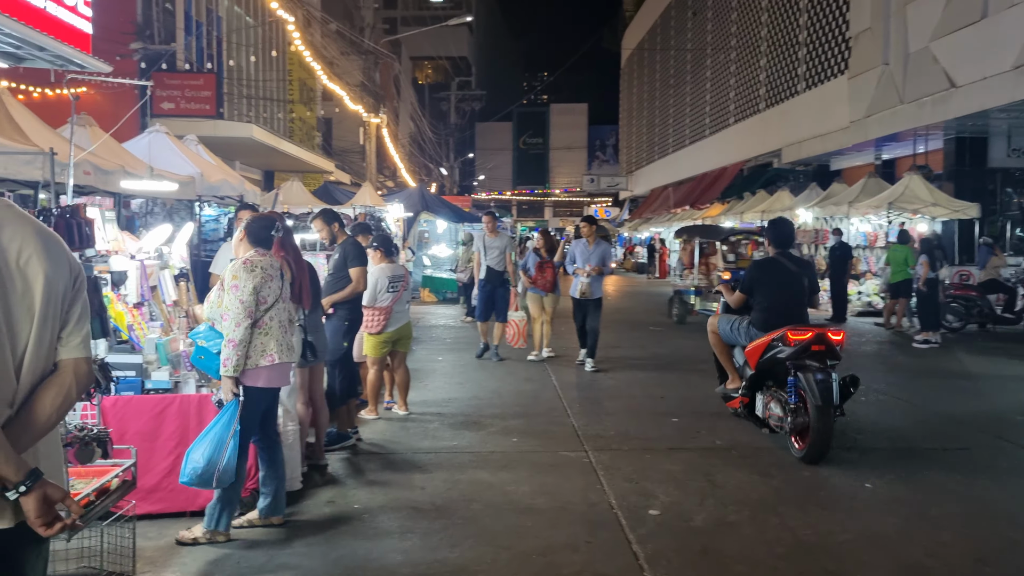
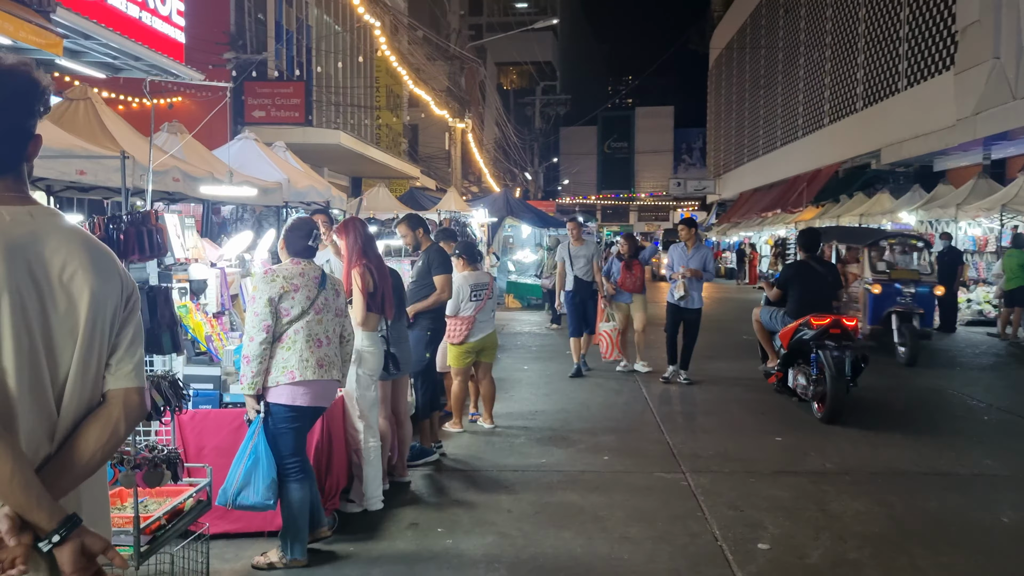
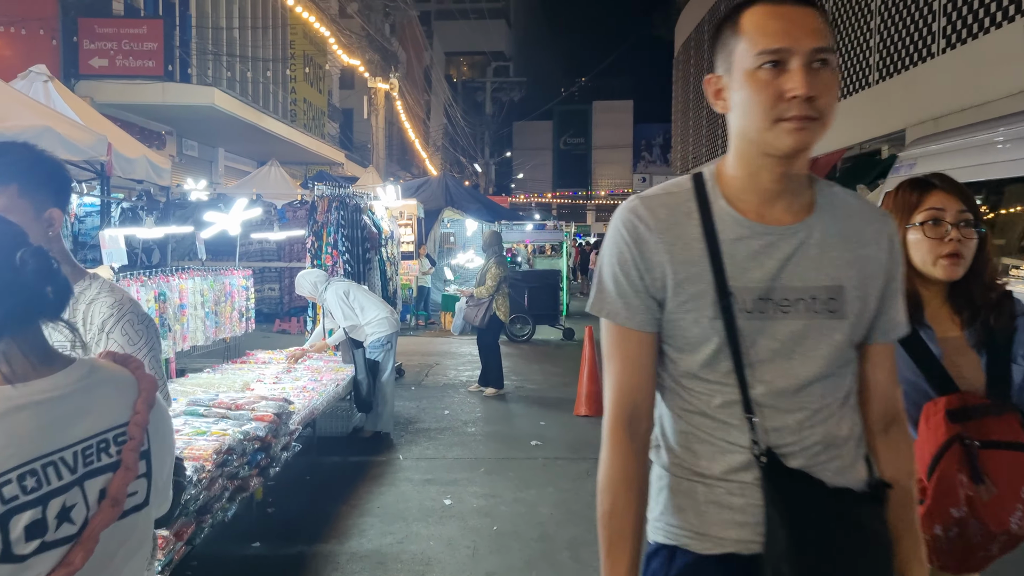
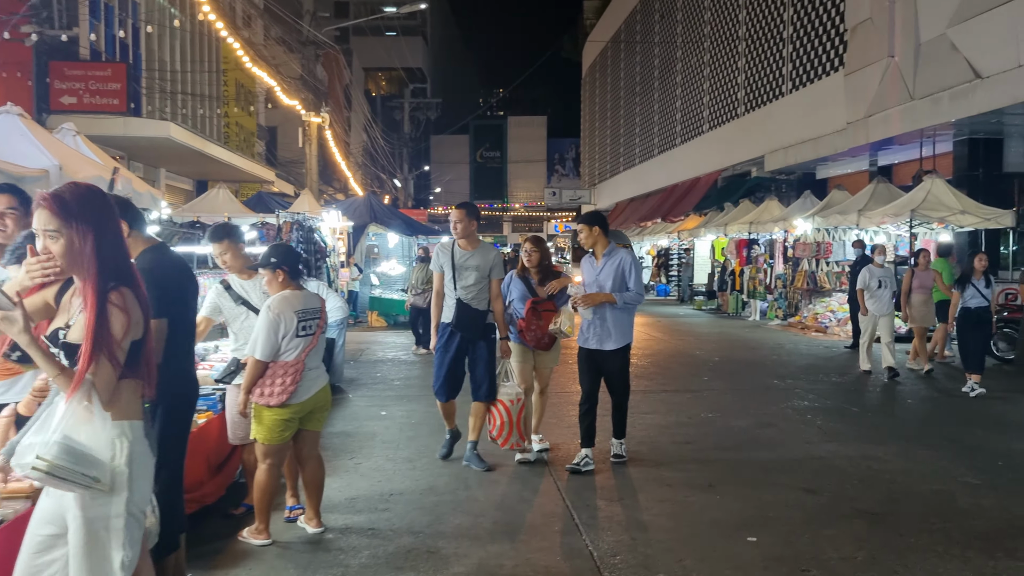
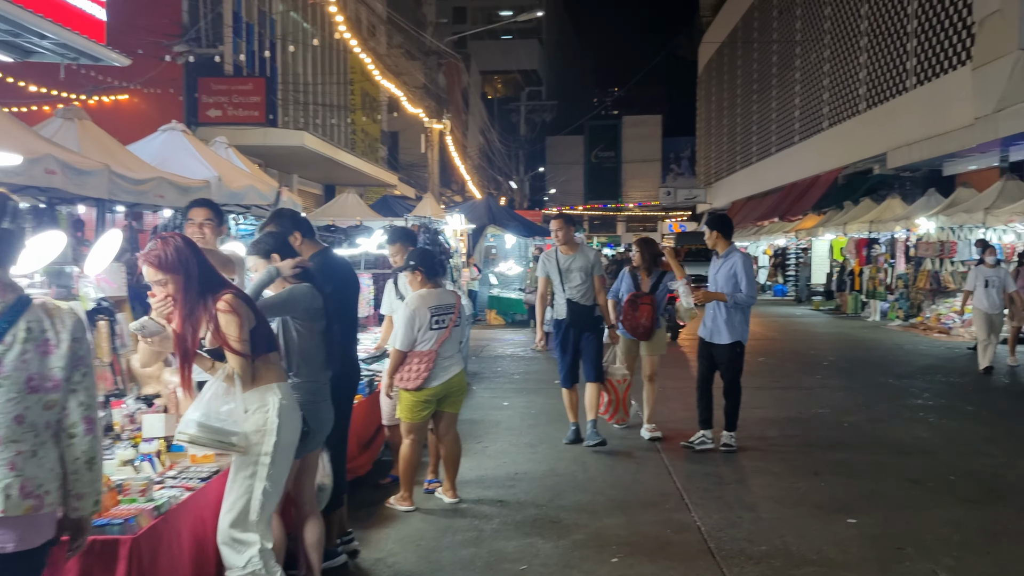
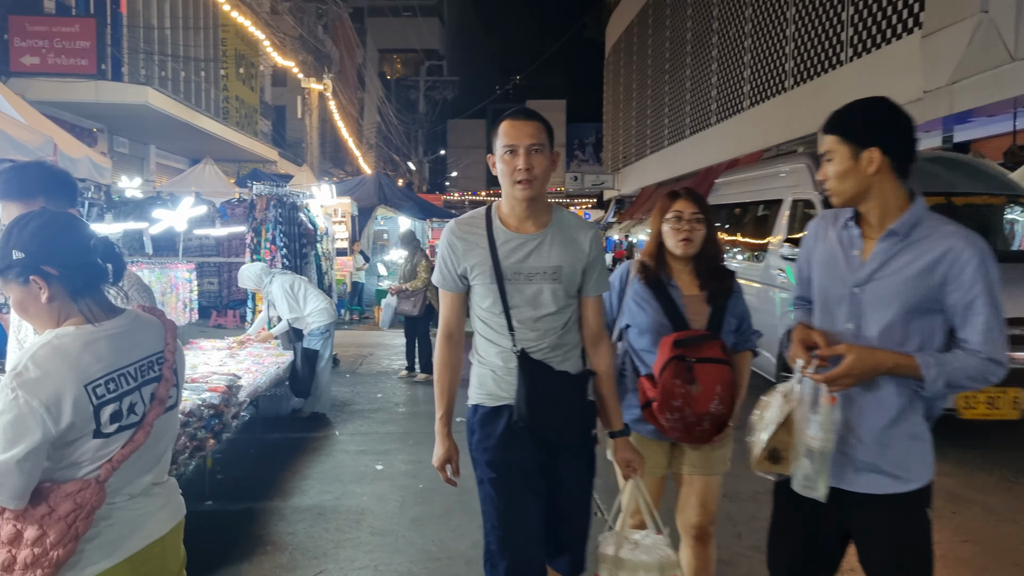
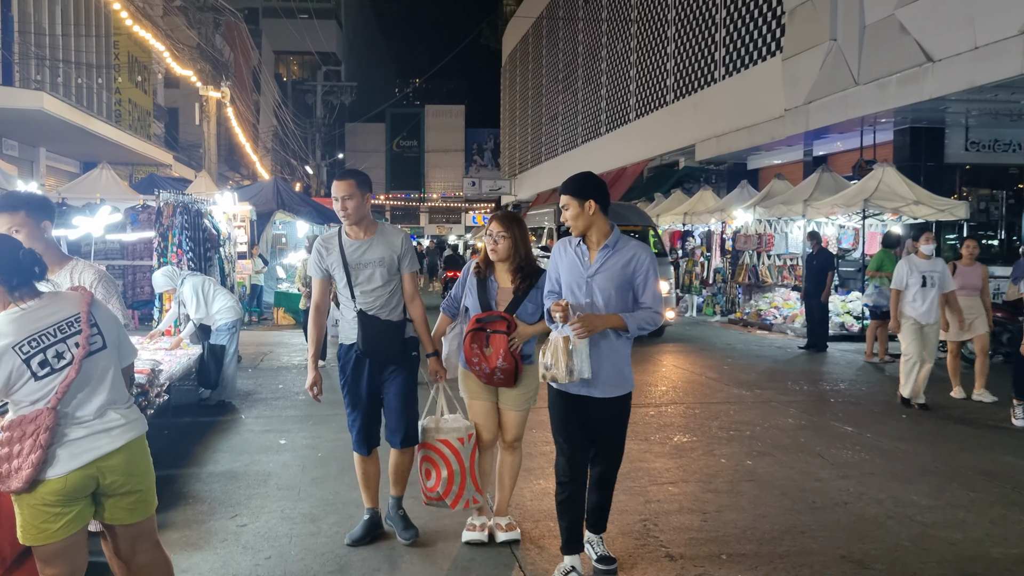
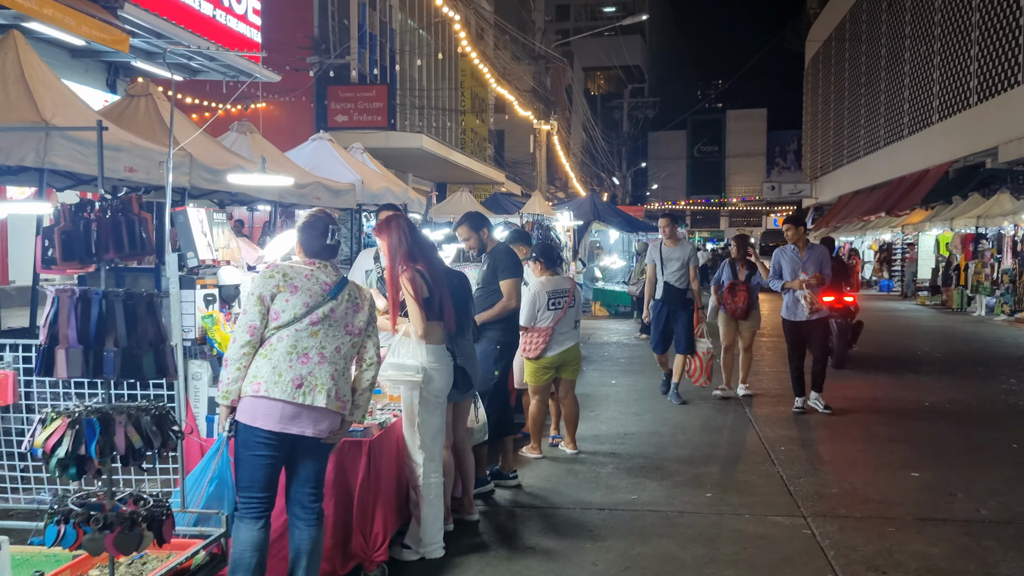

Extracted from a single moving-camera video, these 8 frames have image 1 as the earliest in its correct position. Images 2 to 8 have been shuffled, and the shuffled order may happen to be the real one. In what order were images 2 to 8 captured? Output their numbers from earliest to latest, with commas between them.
2, 8, 5, 4, 7, 6, 3
